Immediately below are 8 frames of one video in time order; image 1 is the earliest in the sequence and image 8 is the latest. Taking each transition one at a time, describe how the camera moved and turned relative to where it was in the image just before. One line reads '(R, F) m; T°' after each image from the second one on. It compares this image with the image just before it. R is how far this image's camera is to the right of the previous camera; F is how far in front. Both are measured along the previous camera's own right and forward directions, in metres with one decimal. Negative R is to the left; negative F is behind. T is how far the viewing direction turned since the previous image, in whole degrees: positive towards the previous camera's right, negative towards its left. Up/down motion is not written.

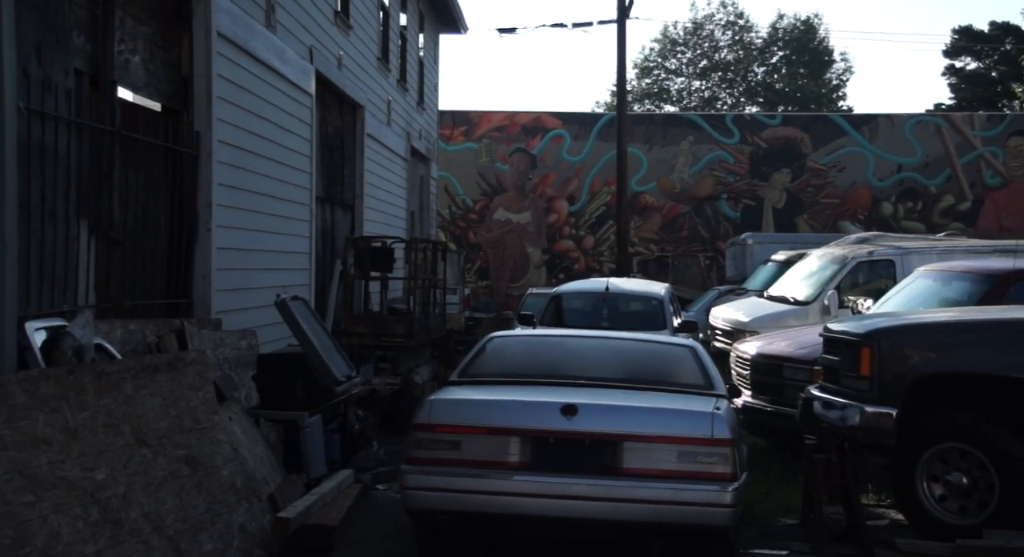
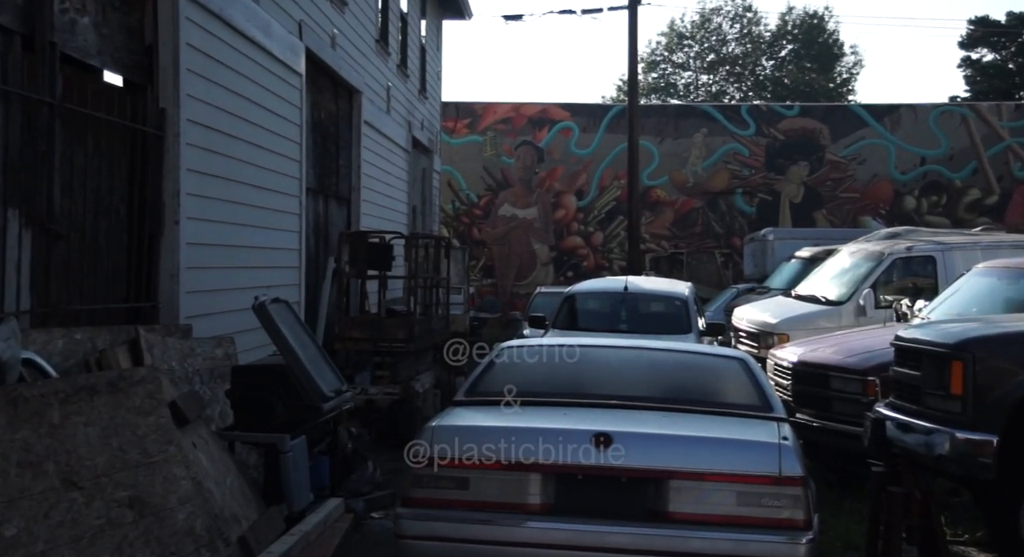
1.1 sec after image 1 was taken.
(-0.1, +1.0) m; 0°
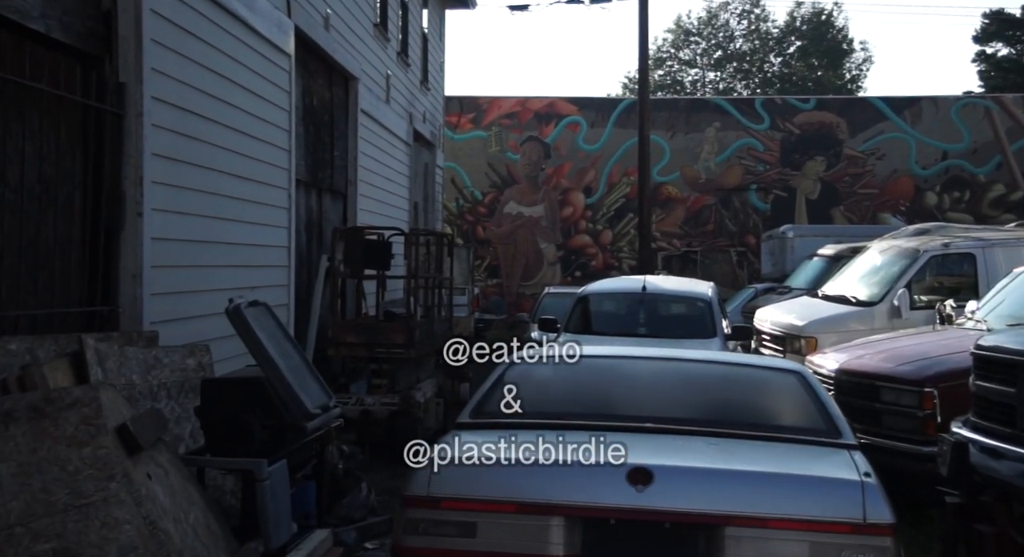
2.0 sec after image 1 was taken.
(0.0, +0.8) m; 0°
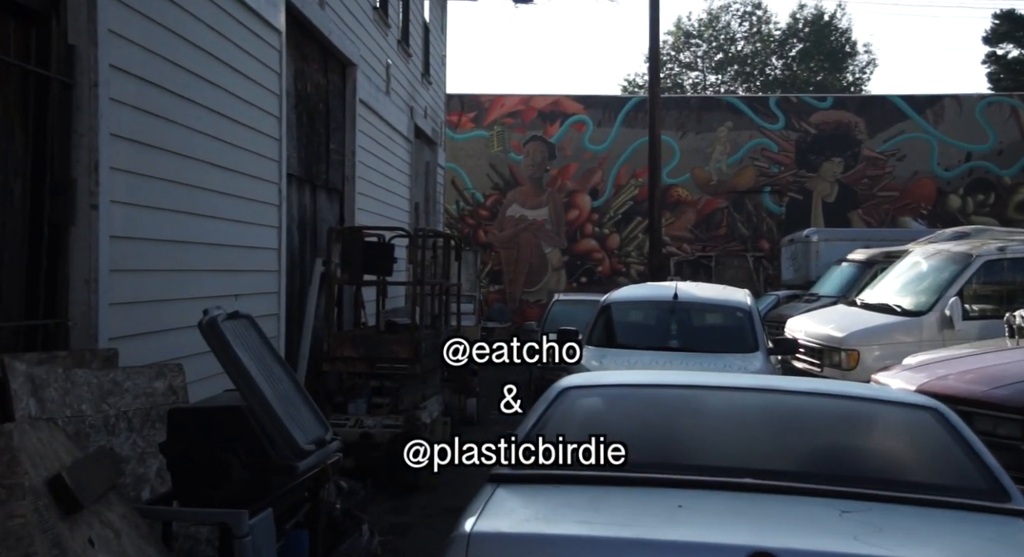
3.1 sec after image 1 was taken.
(-0.2, +1.0) m; 0°
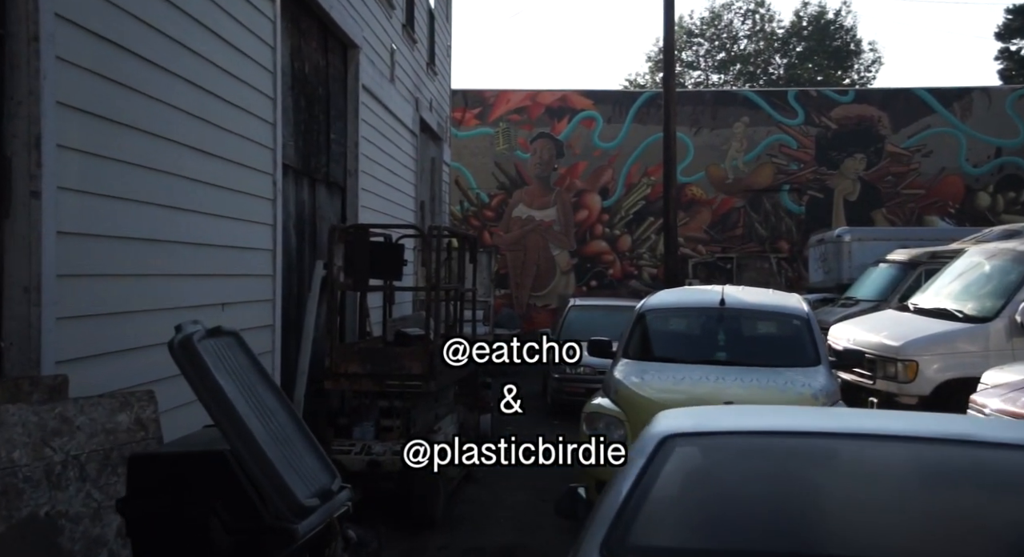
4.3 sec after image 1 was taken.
(-0.2, +1.0) m; 0°
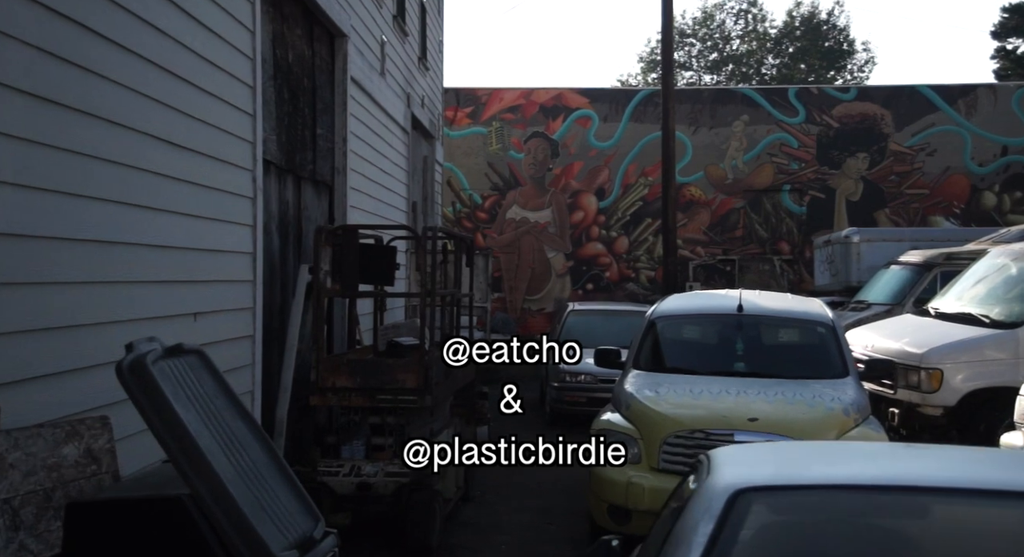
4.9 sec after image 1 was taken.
(-0.1, +0.6) m; +1°
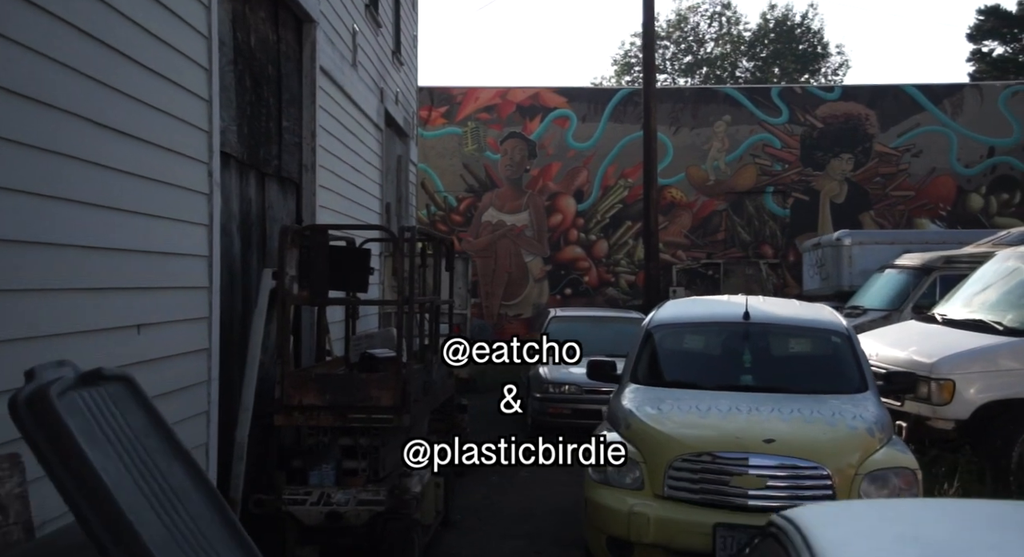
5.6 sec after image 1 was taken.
(-0.1, +0.7) m; +2°
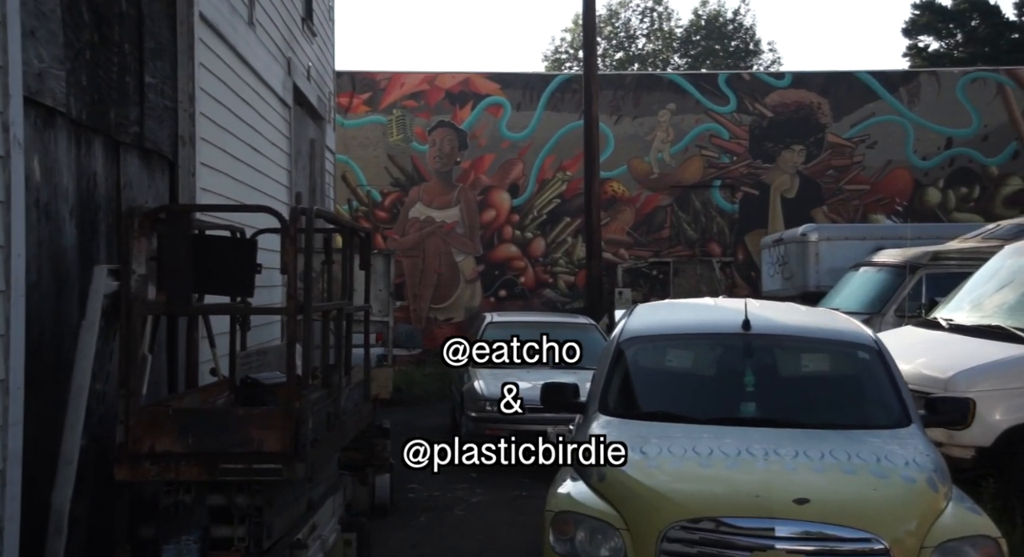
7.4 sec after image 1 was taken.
(0.0, +1.6) m; +4°
